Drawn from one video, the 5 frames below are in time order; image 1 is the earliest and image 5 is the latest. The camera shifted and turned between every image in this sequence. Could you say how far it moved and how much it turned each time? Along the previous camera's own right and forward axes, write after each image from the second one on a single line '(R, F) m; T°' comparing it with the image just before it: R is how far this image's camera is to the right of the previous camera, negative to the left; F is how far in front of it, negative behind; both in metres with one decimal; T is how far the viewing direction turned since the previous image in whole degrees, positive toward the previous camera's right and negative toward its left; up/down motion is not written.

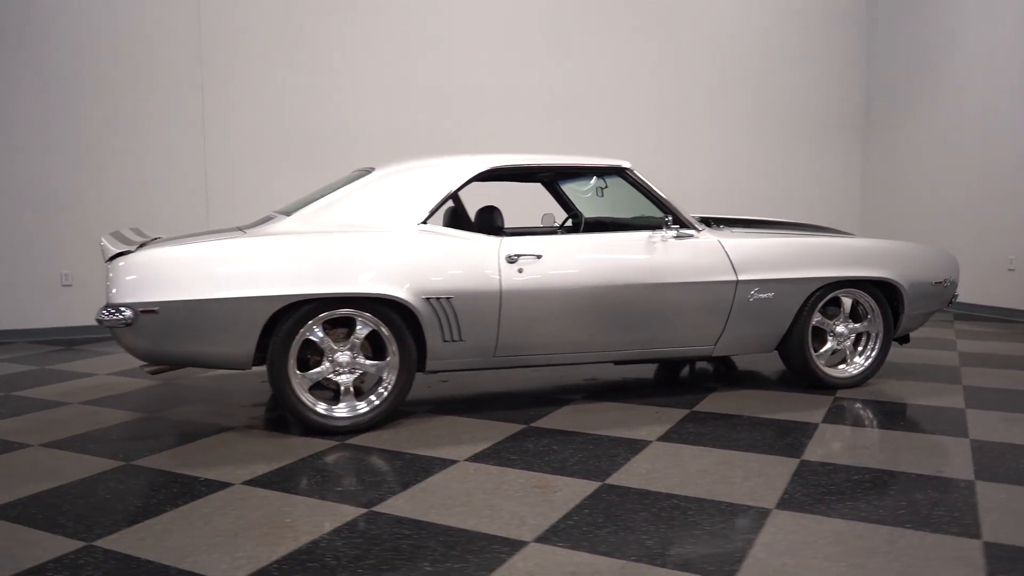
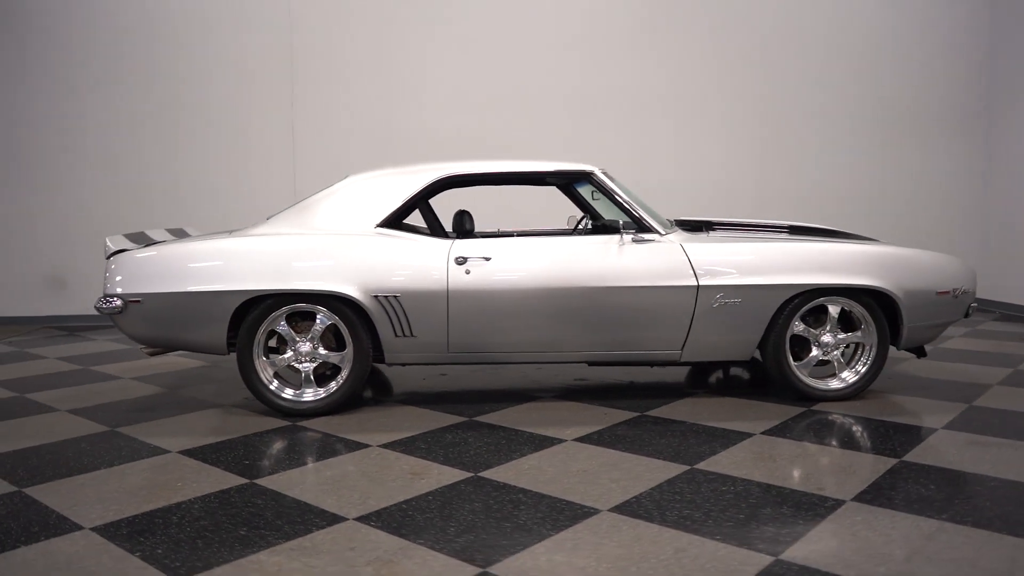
(+1.1, 0.0) m; -13°
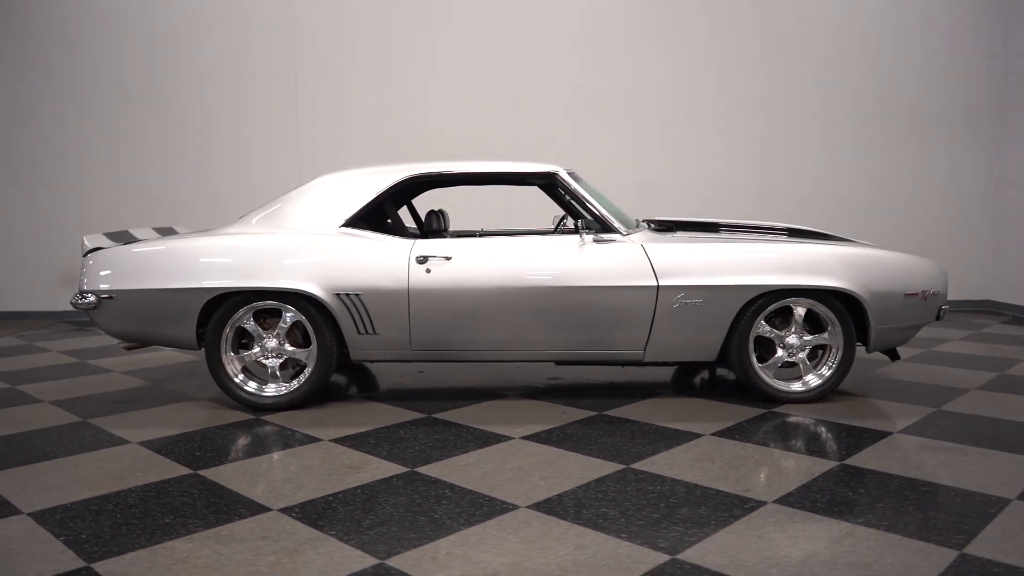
(+0.4, 0.0) m; -3°
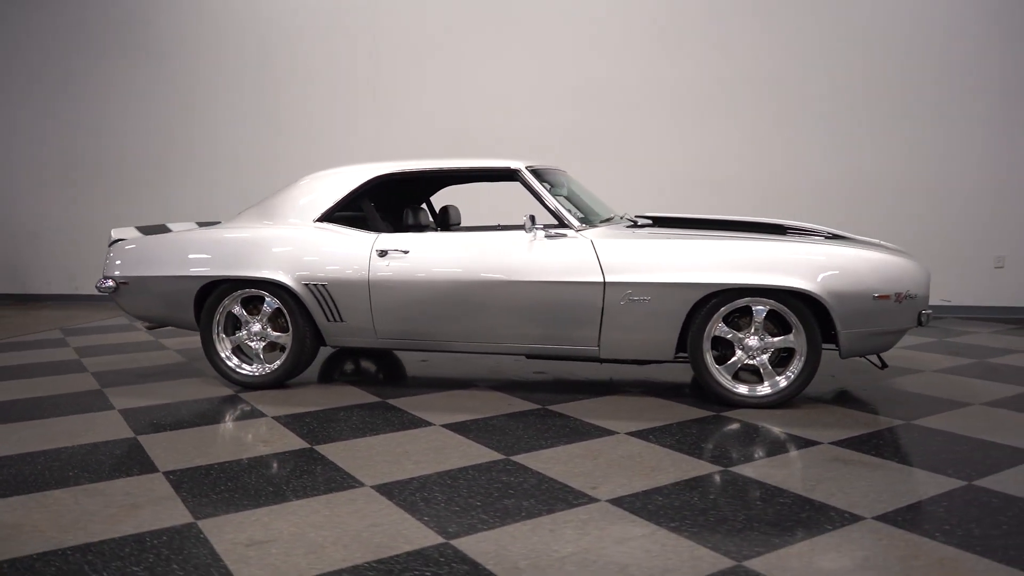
(+1.2, 0.0) m; -13°
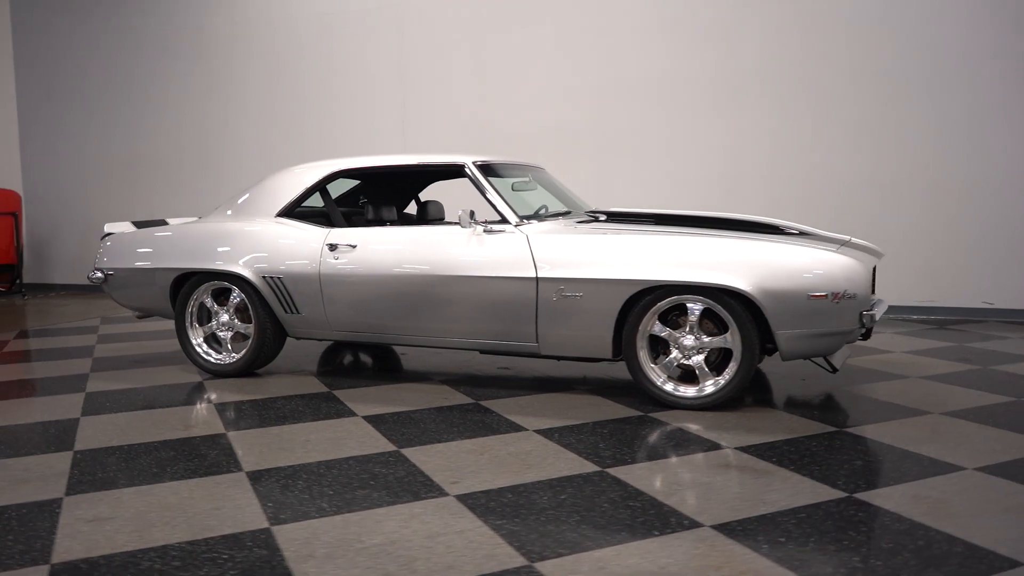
(+0.9, +0.1) m; -7°
